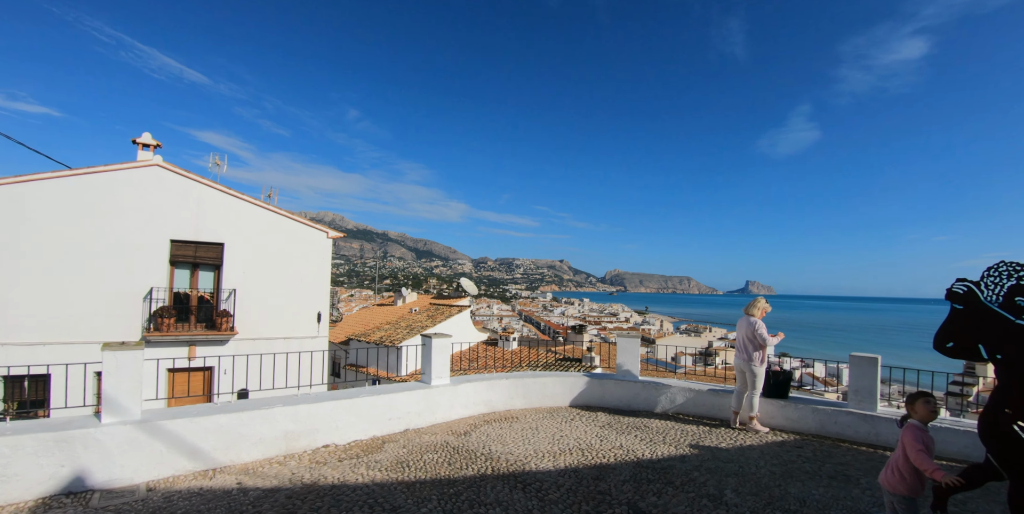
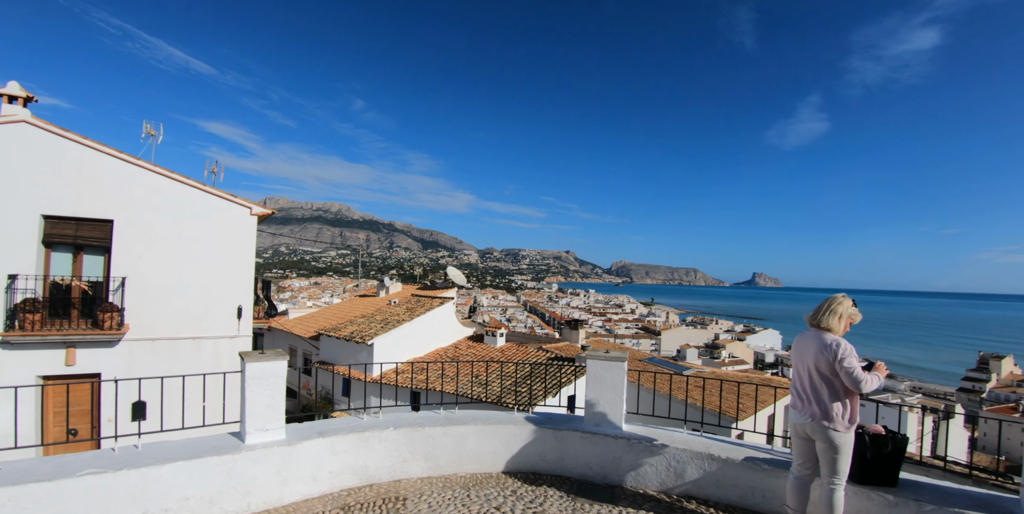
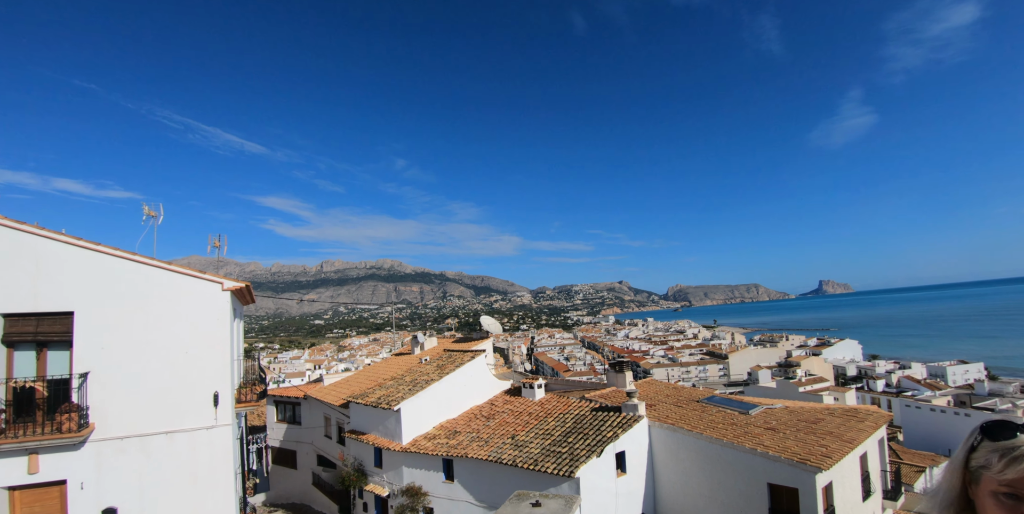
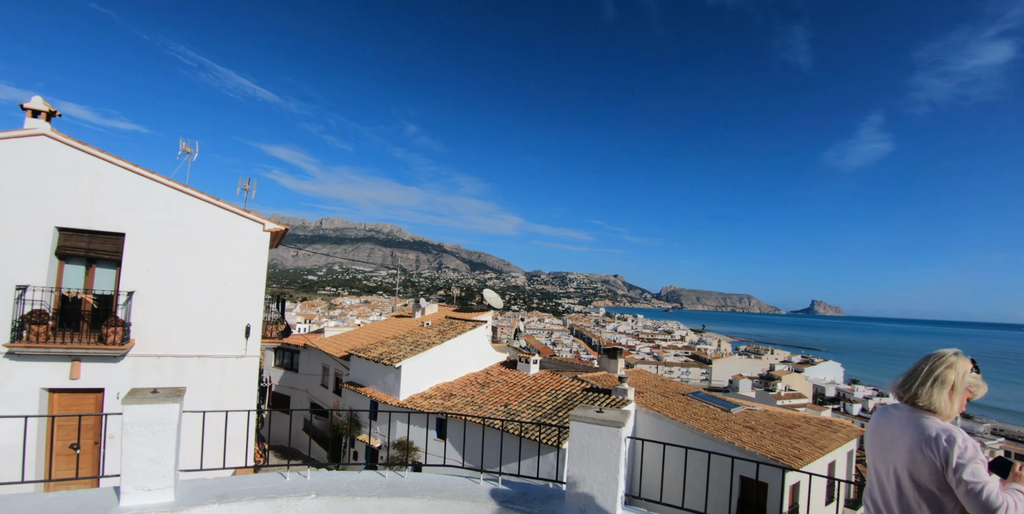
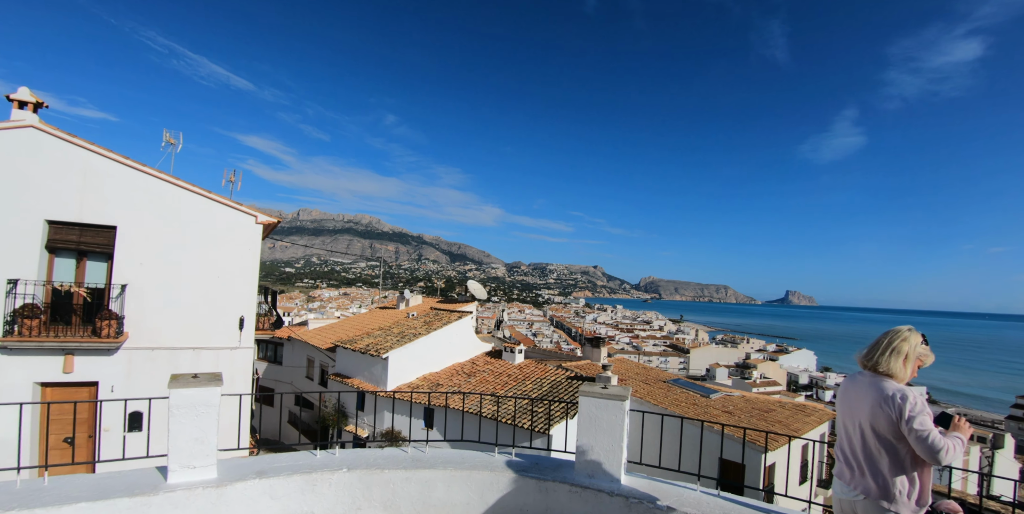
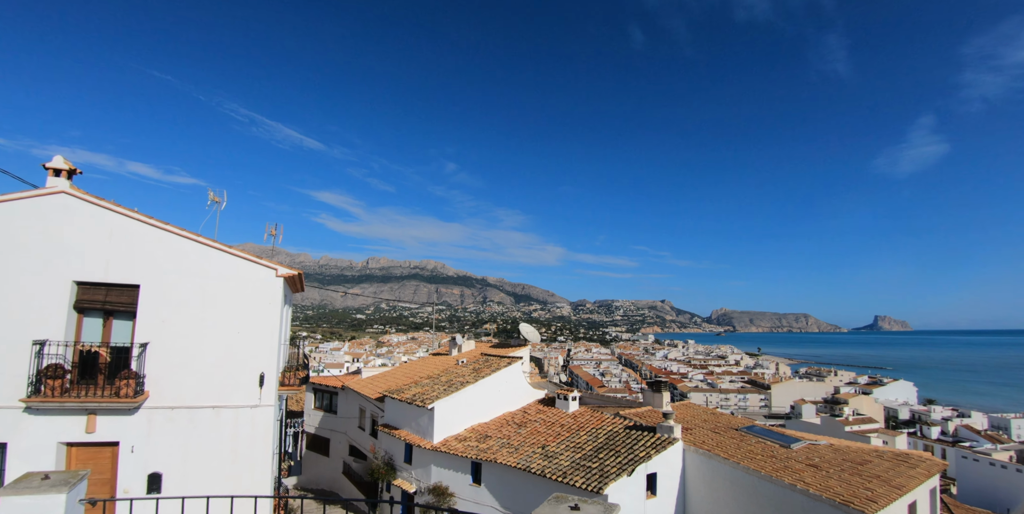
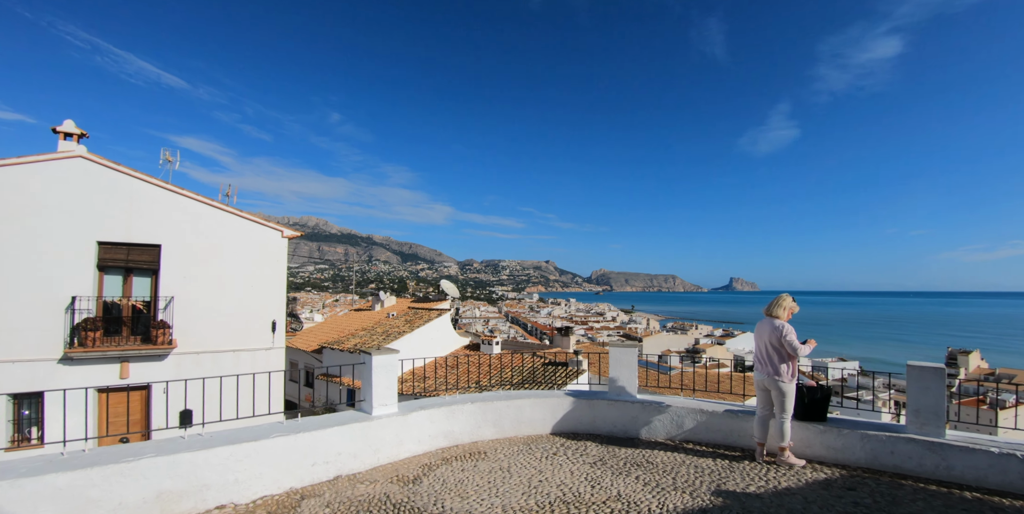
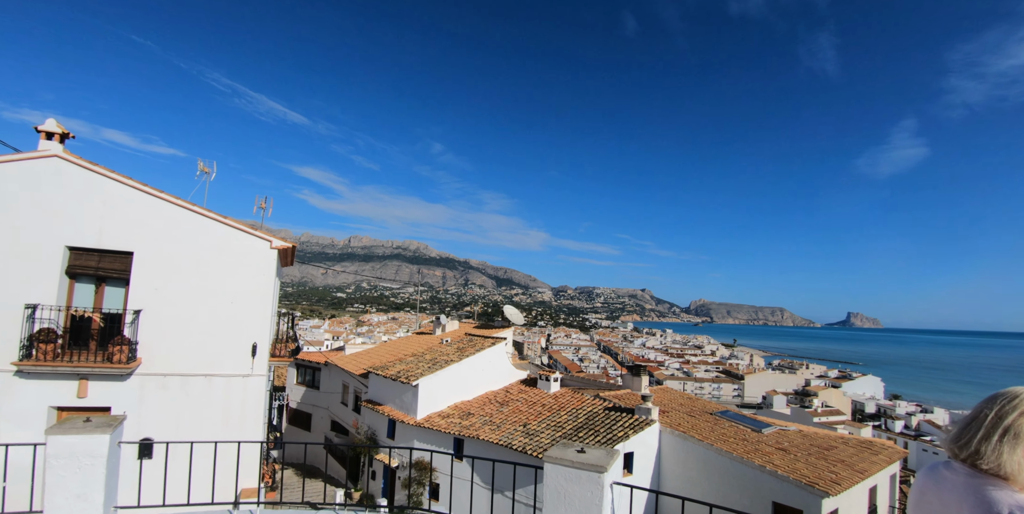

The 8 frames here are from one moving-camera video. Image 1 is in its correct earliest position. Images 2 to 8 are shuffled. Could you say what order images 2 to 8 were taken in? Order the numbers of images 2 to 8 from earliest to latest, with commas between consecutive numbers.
7, 2, 5, 4, 8, 6, 3
